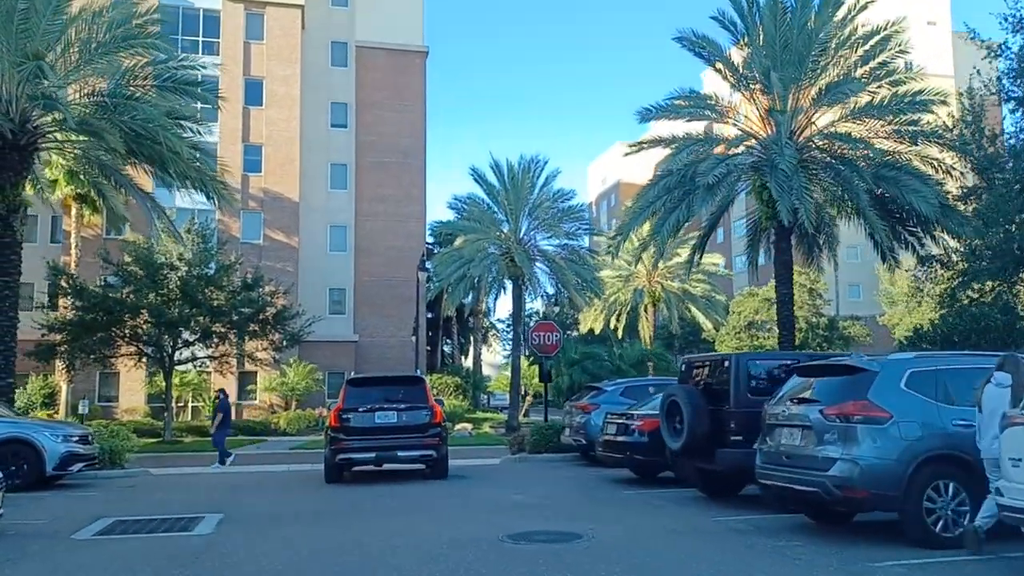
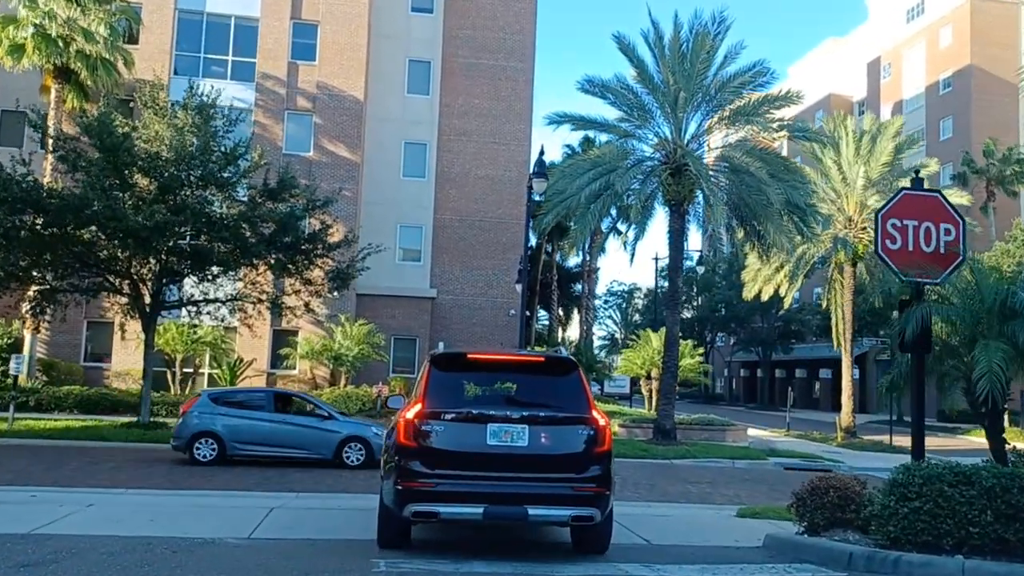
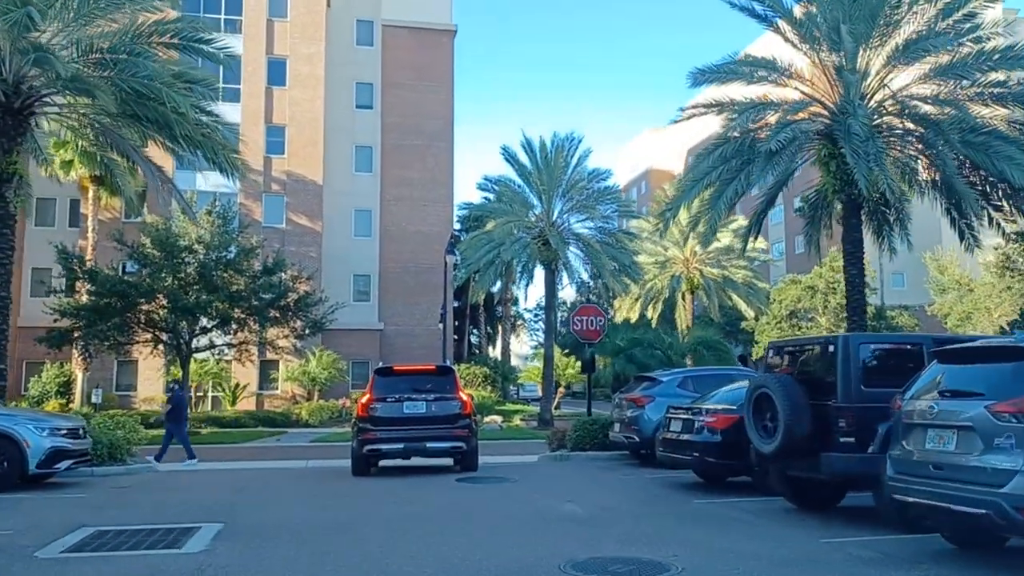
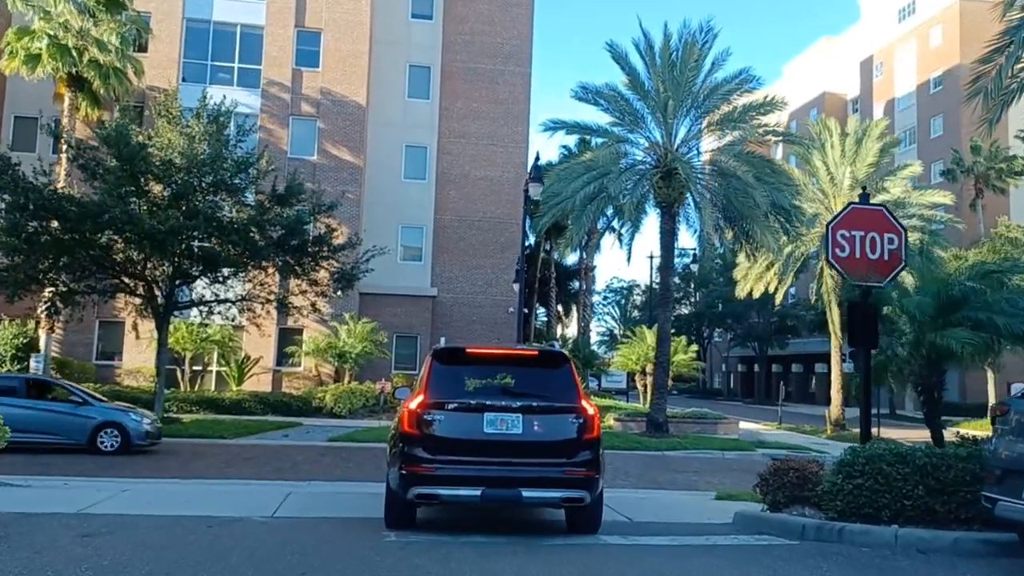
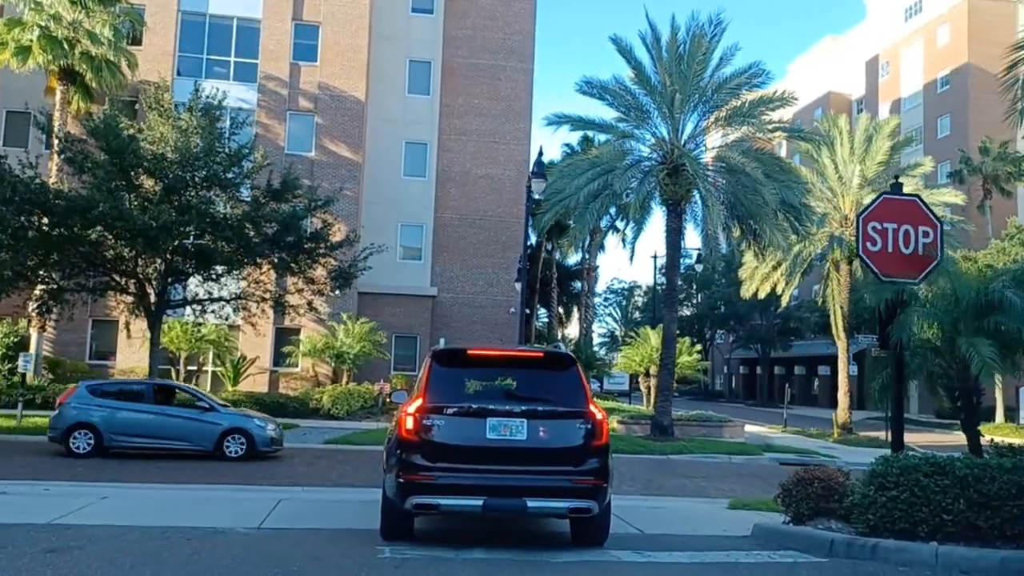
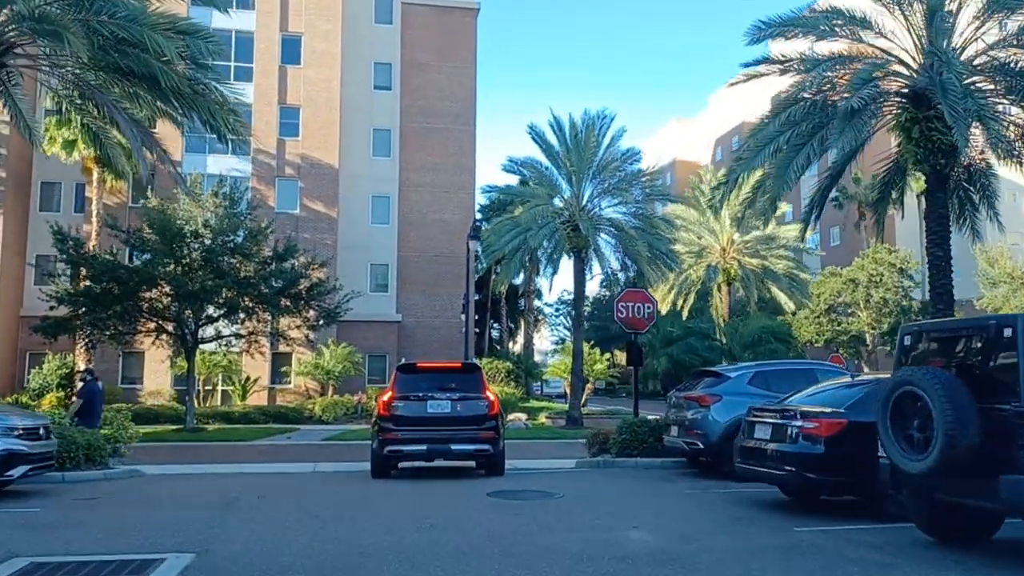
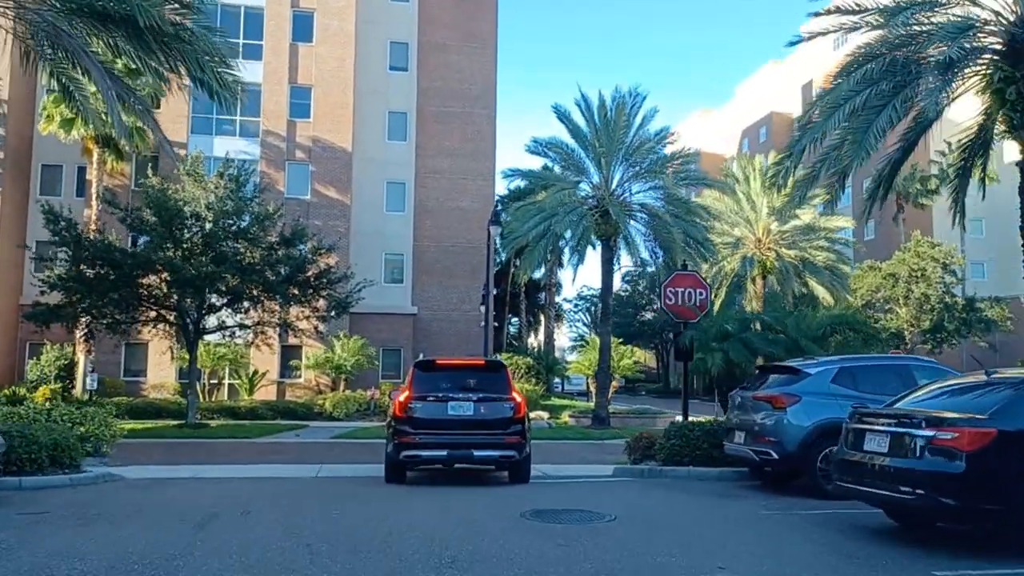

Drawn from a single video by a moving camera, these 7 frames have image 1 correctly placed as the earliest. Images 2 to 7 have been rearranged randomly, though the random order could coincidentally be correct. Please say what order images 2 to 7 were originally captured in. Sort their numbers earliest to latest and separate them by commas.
3, 6, 7, 4, 5, 2
